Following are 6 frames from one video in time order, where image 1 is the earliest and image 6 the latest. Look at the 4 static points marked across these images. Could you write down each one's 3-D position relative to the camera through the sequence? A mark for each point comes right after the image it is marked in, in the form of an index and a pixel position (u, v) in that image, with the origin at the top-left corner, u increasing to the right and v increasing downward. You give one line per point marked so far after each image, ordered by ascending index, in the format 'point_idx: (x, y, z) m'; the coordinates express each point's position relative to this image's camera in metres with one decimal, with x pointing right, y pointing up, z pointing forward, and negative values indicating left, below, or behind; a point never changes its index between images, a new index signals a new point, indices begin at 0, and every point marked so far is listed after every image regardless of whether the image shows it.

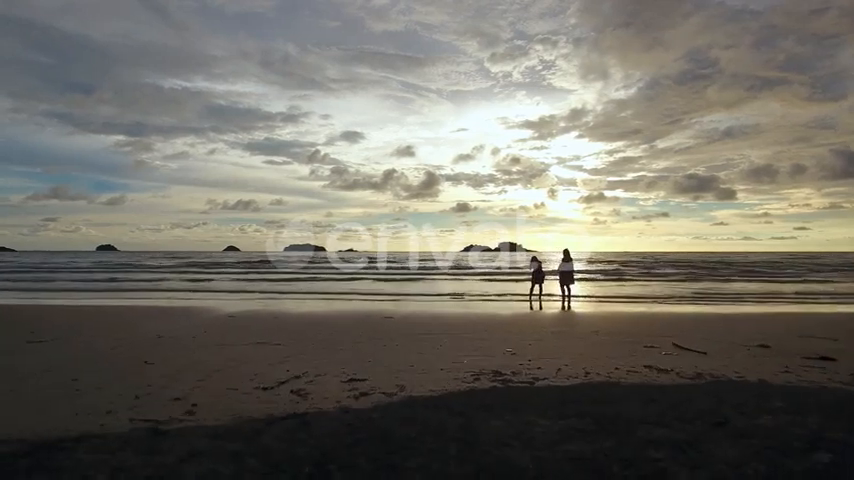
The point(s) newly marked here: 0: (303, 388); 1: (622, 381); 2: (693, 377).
0: (-0.9, -1.1, +3.7) m
1: (+1.5, -1.1, +4.0) m
2: (+2.0, -1.0, +4.0) m
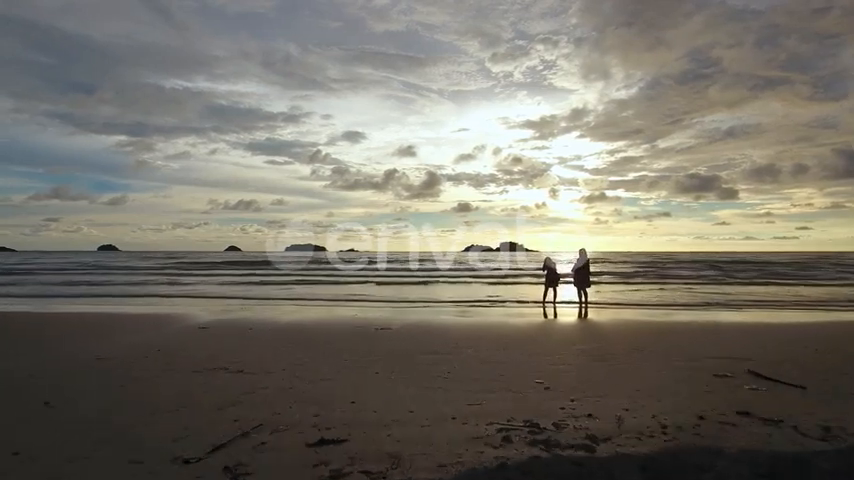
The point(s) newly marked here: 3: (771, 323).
0: (-0.8, -1.0, +2.5) m
1: (+1.5, -1.0, +2.7) m
2: (+2.1, -1.0, +2.7) m
3: (+6.1, -1.5, +9.4) m
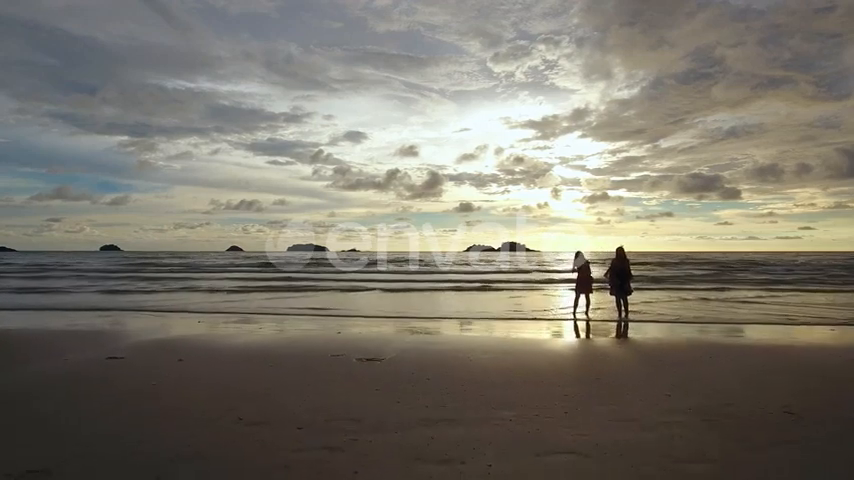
0: (-0.4, -1.0, +1.8) m
1: (+1.9, -1.0, +2.0) m
2: (+2.5, -1.0, +2.1) m
3: (+6.6, -1.5, +8.7) m
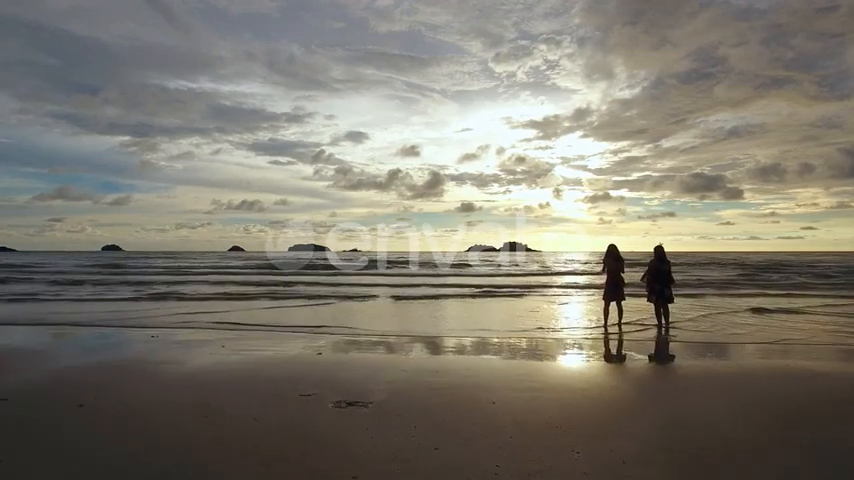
0: (-0.3, -1.0, +0.7) m
1: (+2.1, -1.0, +0.9) m
2: (+2.6, -1.0, +1.0) m
3: (+6.8, -1.5, +7.6) m
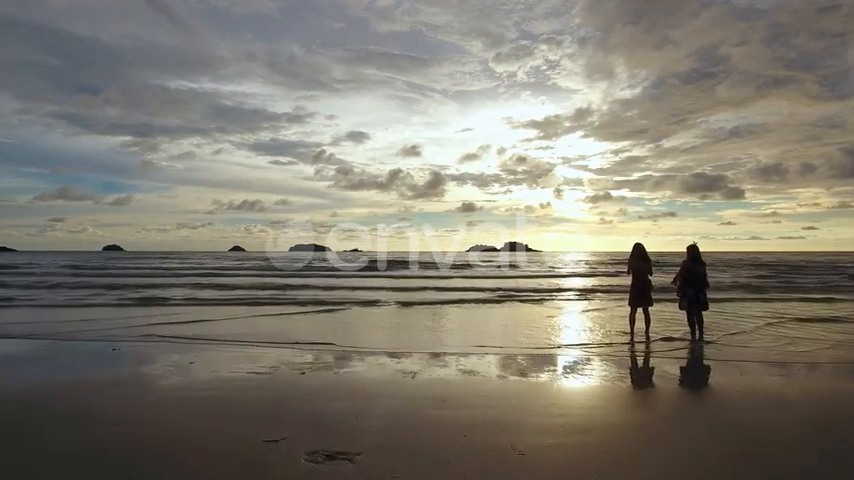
0: (-0.2, -1.0, +0.3) m
1: (+2.1, -1.0, +0.5) m
2: (+2.7, -1.0, +0.6) m
3: (+6.8, -1.5, +7.2) m
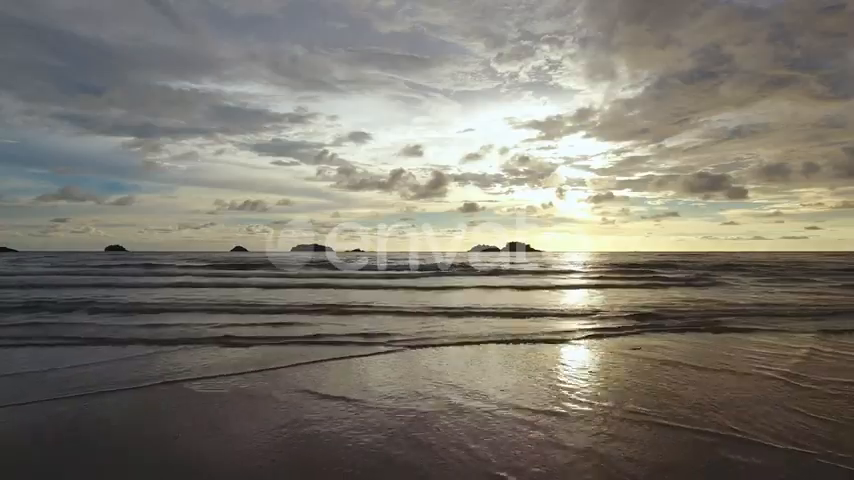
0: (-0.2, -1.0, -0.2) m
1: (+2.2, -1.0, 0.0) m
2: (+2.7, -1.0, 0.0) m
3: (+6.9, -1.5, +6.6) m
